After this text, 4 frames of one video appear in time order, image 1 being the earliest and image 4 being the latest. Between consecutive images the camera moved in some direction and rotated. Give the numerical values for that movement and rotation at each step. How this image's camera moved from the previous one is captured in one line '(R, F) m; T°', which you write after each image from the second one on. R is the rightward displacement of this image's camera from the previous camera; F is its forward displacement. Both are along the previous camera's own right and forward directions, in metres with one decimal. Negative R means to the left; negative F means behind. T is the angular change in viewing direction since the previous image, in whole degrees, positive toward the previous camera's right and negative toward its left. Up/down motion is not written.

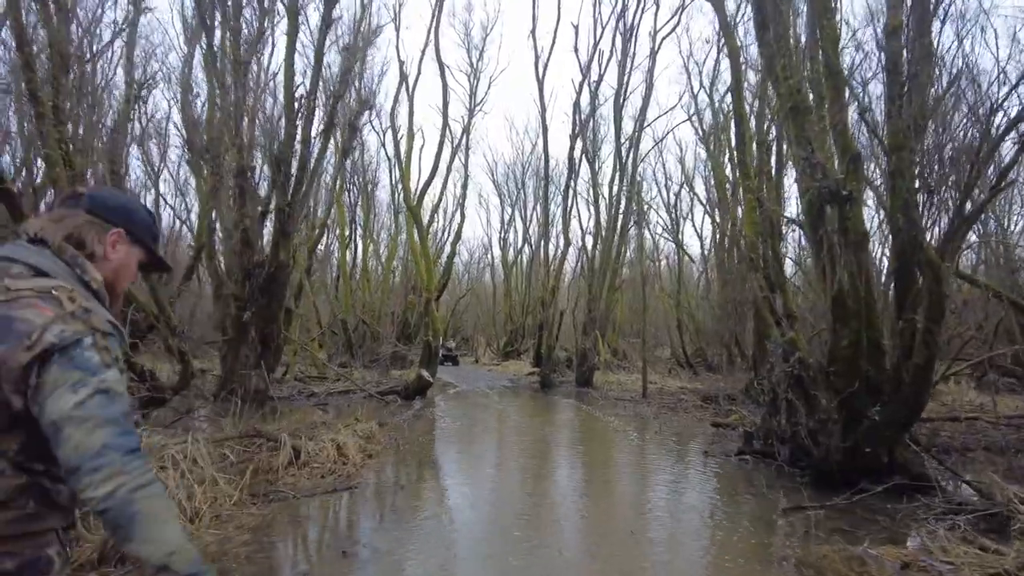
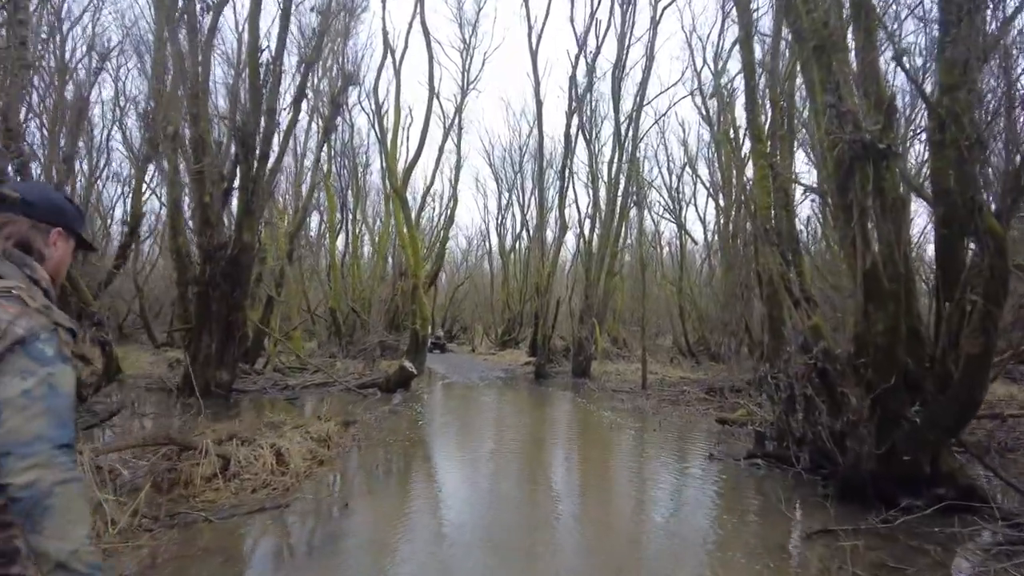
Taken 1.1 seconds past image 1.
(+0.3, +1.1) m; 0°
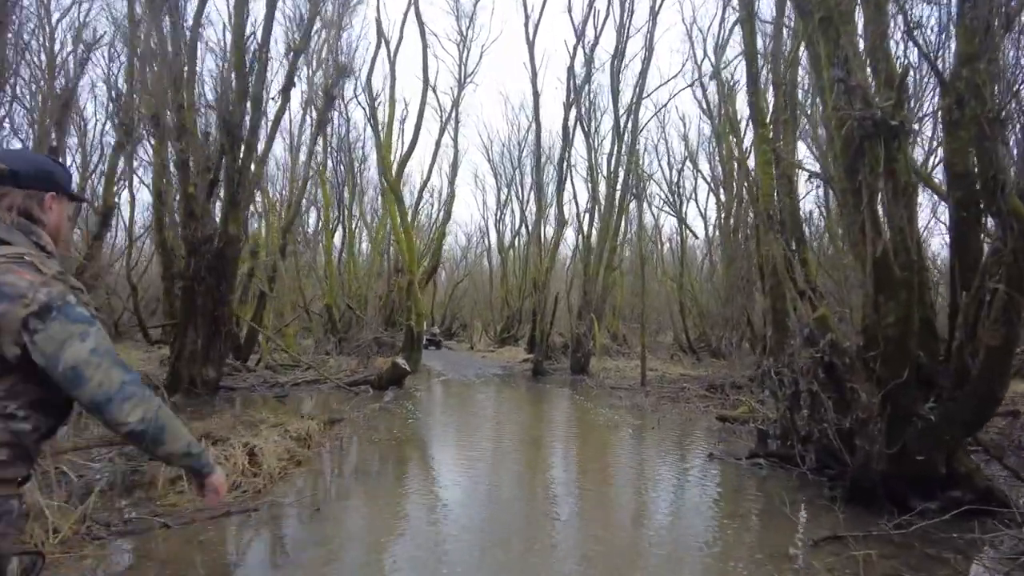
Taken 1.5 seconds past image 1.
(+0.1, +0.3) m; 0°
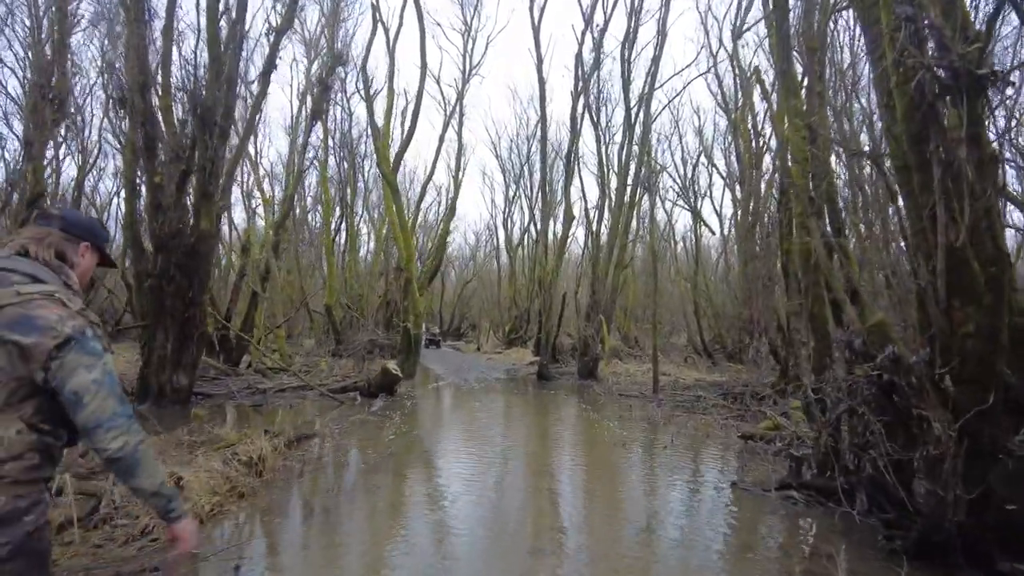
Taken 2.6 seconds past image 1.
(+0.2, +1.0) m; -1°
